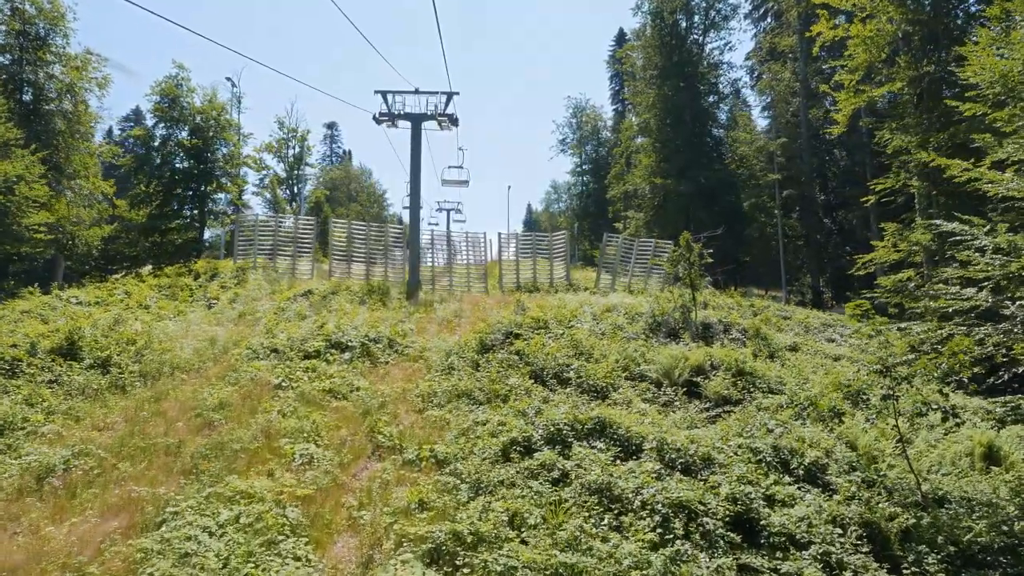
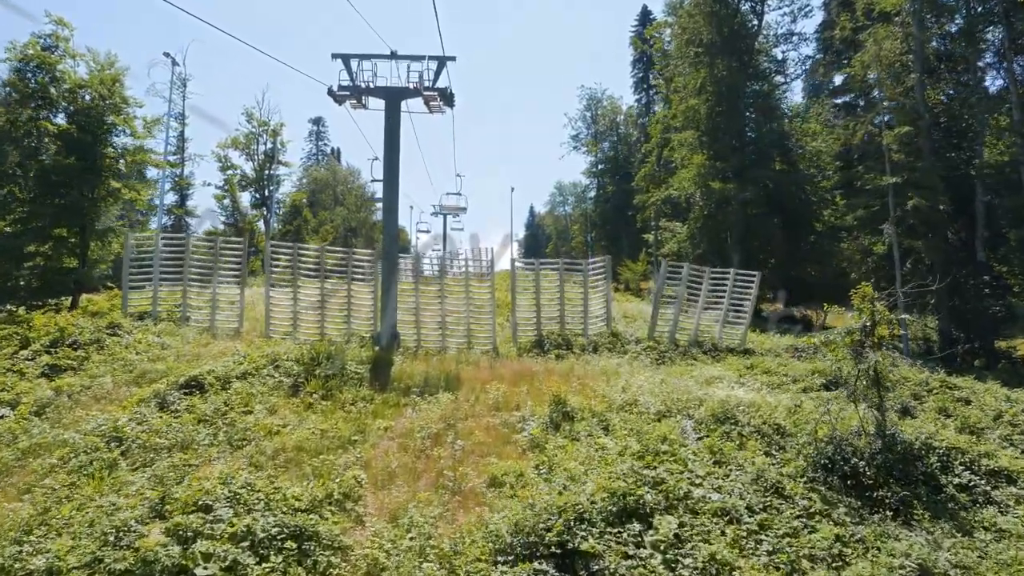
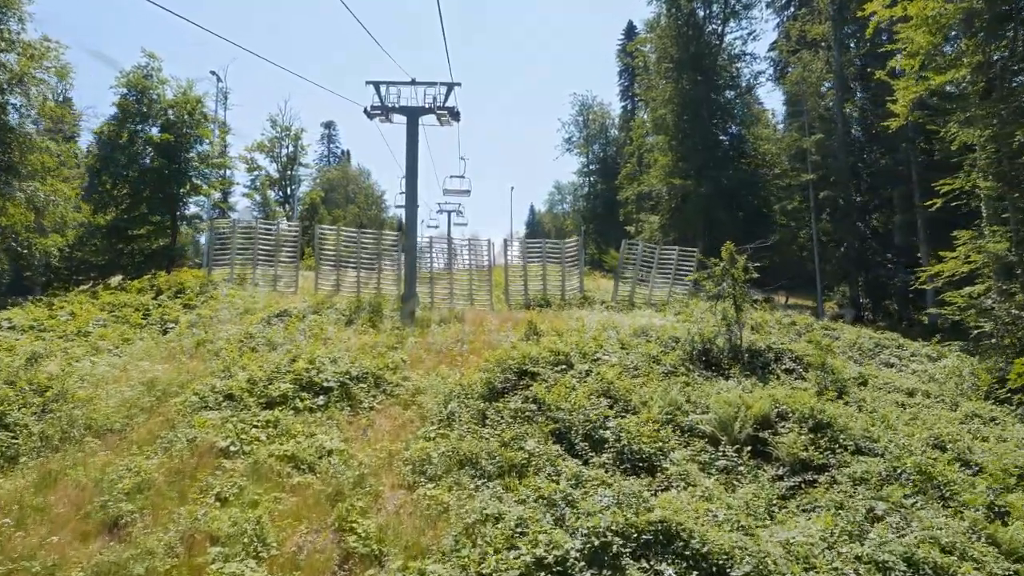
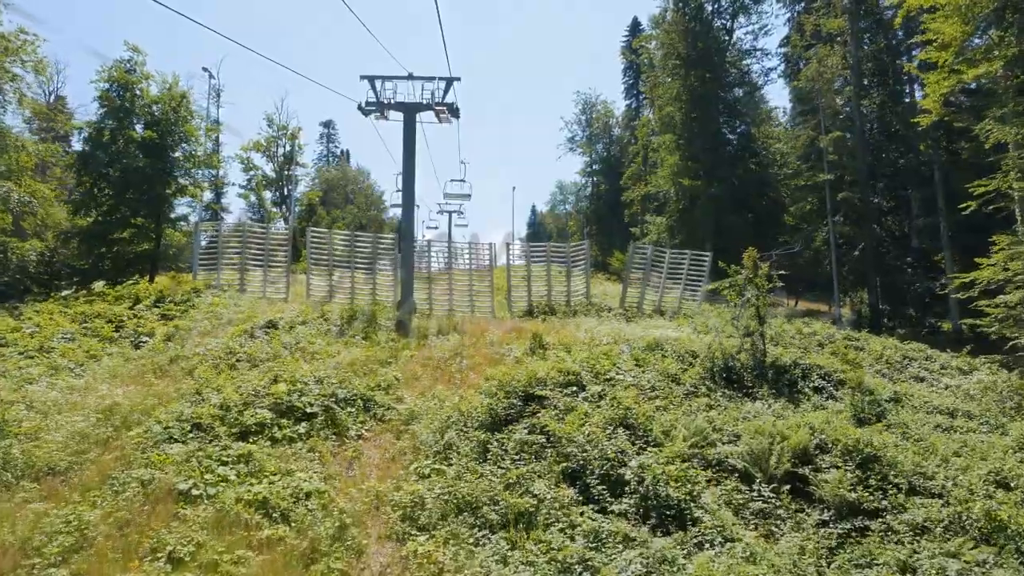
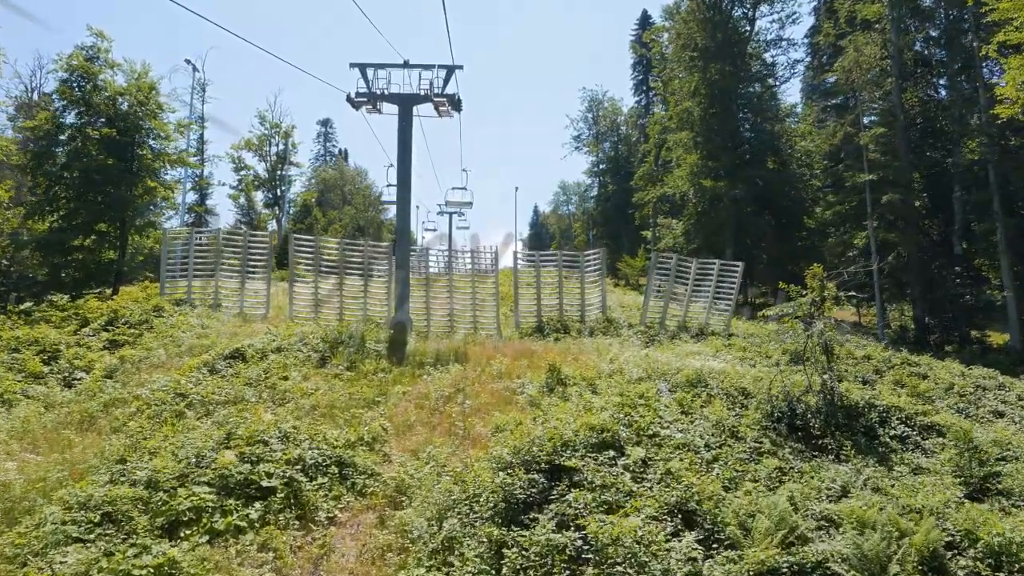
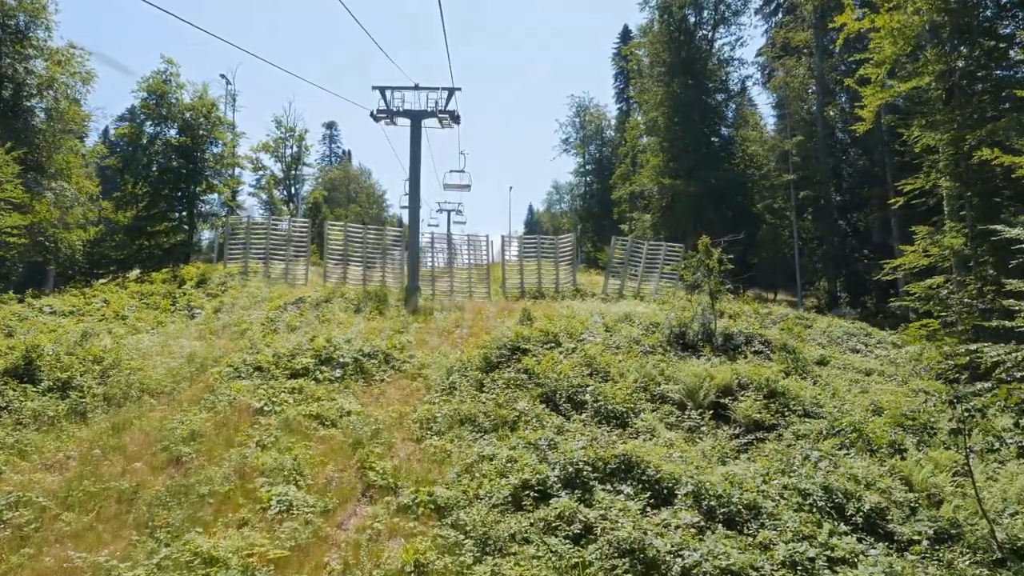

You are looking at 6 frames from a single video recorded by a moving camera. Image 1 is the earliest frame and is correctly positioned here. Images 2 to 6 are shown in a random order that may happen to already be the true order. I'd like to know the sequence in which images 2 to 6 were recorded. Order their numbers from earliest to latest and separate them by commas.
6, 3, 4, 5, 2
